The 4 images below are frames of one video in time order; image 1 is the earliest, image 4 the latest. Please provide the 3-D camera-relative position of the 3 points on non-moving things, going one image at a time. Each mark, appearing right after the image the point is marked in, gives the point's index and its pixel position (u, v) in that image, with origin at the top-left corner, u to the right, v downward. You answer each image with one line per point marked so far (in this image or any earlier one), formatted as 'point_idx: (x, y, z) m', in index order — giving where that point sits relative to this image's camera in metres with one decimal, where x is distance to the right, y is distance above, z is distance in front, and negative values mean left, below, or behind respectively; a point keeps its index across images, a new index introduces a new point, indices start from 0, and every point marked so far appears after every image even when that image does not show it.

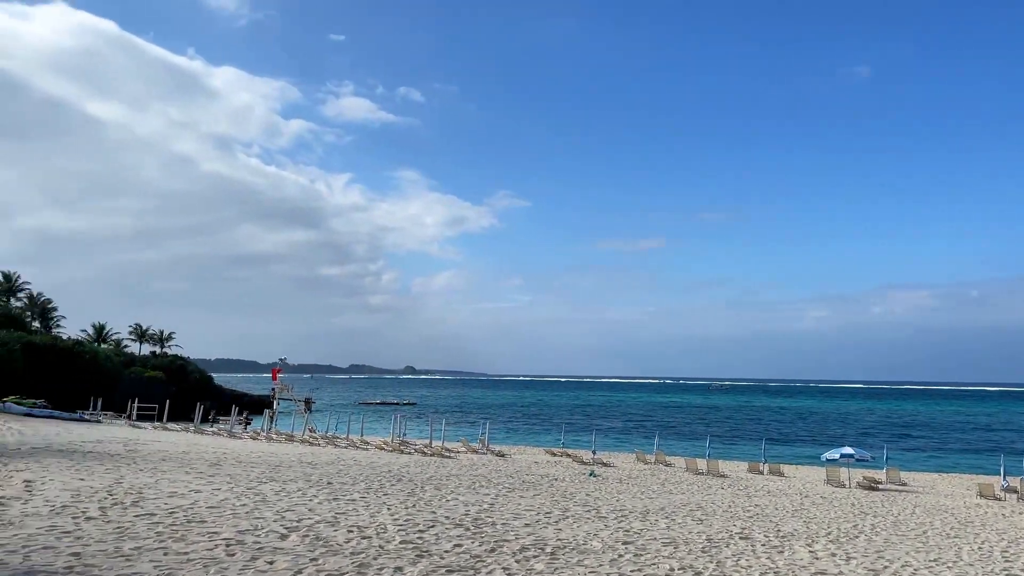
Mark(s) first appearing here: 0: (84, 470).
0: (-5.4, -2.3, +10.6) m
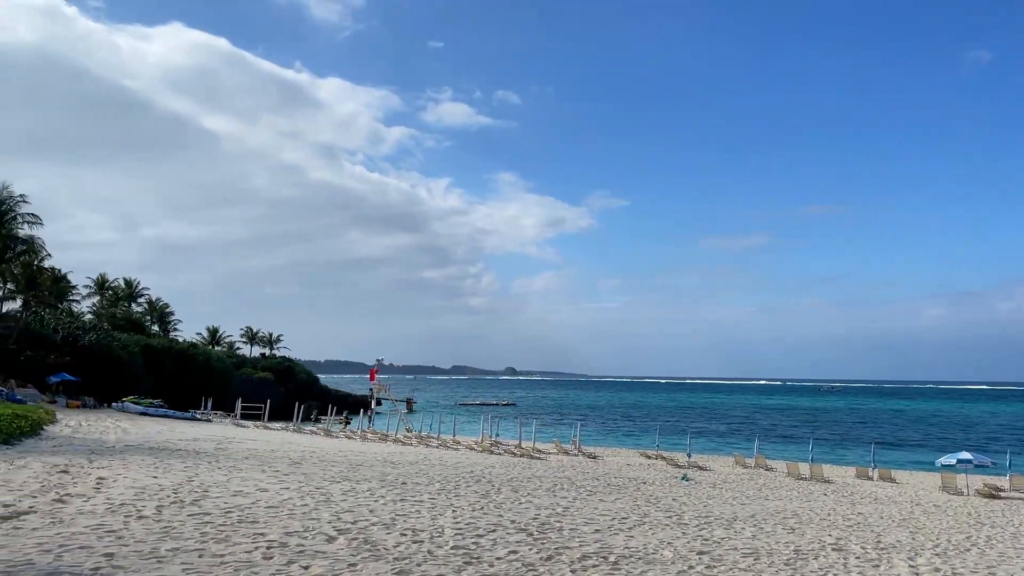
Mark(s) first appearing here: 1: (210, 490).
0: (-4.5, -2.3, +10.8) m
1: (-3.1, -2.1, +8.7) m
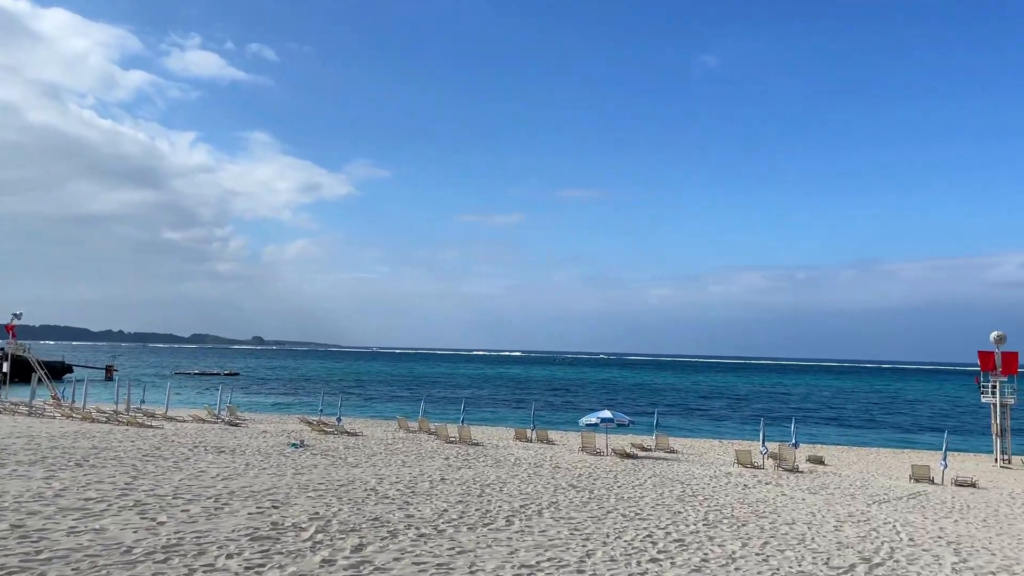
0: (-10.0, -1.0, +5.5) m
1: (-8.1, -0.9, +3.9) m
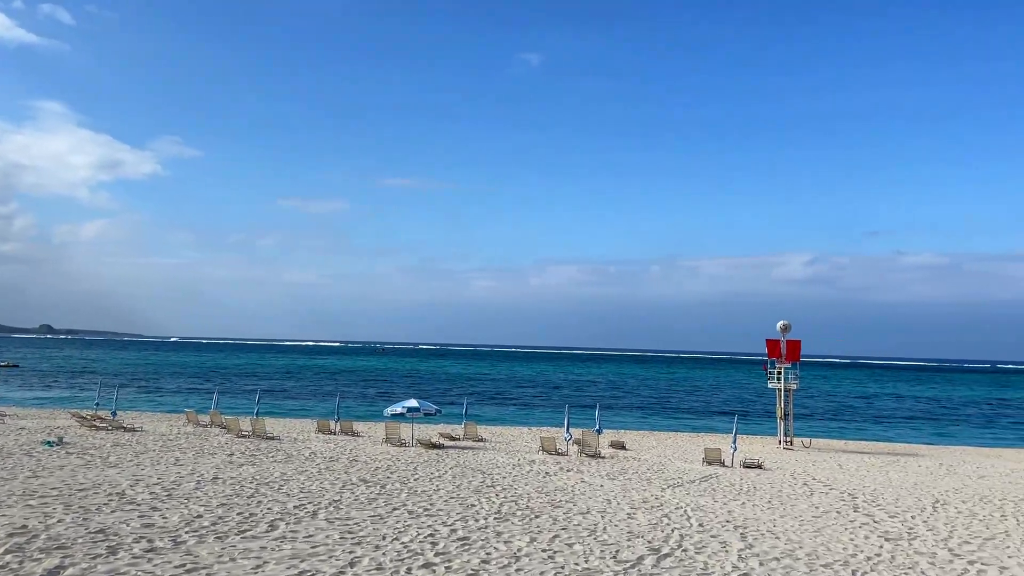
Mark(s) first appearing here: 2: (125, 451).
0: (-11.2, -0.6, +2.3) m
1: (-9.0, -0.6, +1.2) m
2: (-7.3, -3.0, +15.7) m
